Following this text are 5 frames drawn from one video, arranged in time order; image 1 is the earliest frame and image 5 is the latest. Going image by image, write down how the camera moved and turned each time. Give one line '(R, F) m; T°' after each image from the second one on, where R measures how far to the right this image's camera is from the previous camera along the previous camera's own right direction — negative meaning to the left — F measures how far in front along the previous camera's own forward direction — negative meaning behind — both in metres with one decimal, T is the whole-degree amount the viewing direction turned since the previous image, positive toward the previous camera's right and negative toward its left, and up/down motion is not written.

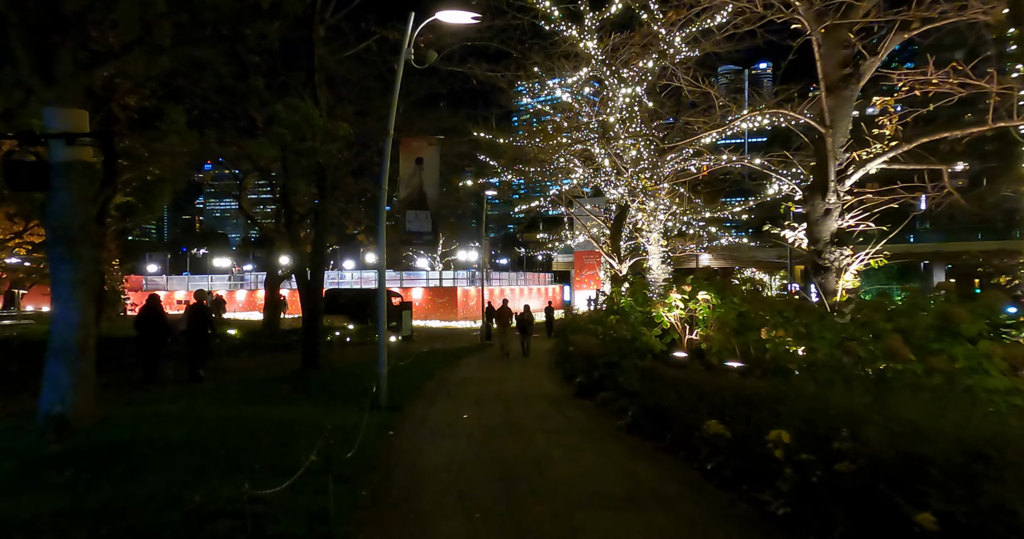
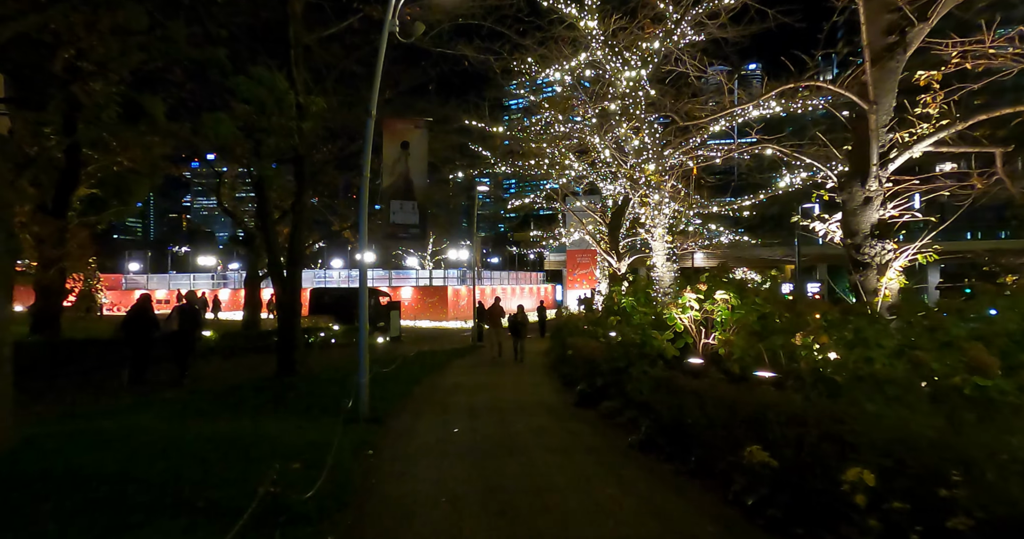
(-0.1, +1.0) m; +1°
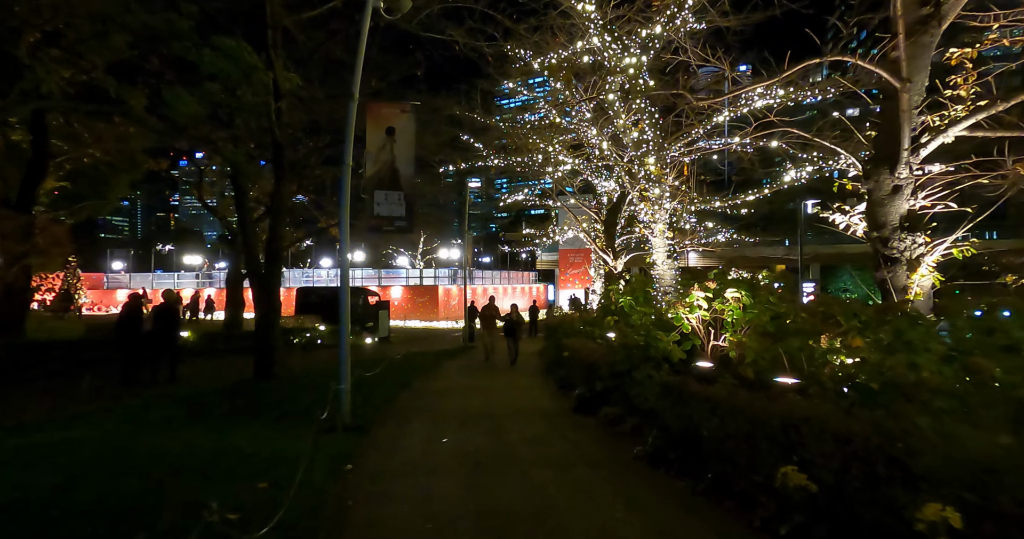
(0.0, +0.7) m; +1°
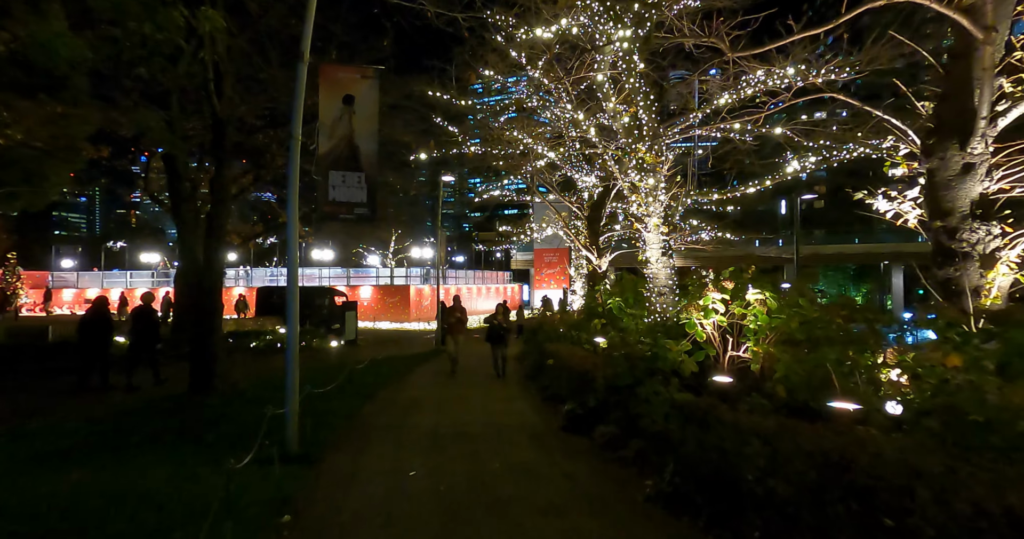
(-0.1, +1.4) m; +2°
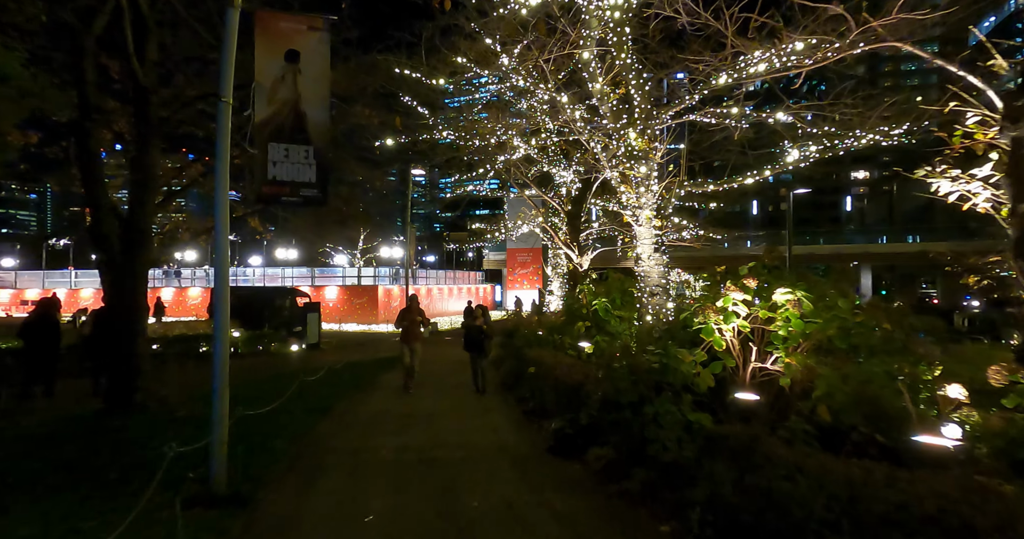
(-0.1, +1.3) m; +3°
